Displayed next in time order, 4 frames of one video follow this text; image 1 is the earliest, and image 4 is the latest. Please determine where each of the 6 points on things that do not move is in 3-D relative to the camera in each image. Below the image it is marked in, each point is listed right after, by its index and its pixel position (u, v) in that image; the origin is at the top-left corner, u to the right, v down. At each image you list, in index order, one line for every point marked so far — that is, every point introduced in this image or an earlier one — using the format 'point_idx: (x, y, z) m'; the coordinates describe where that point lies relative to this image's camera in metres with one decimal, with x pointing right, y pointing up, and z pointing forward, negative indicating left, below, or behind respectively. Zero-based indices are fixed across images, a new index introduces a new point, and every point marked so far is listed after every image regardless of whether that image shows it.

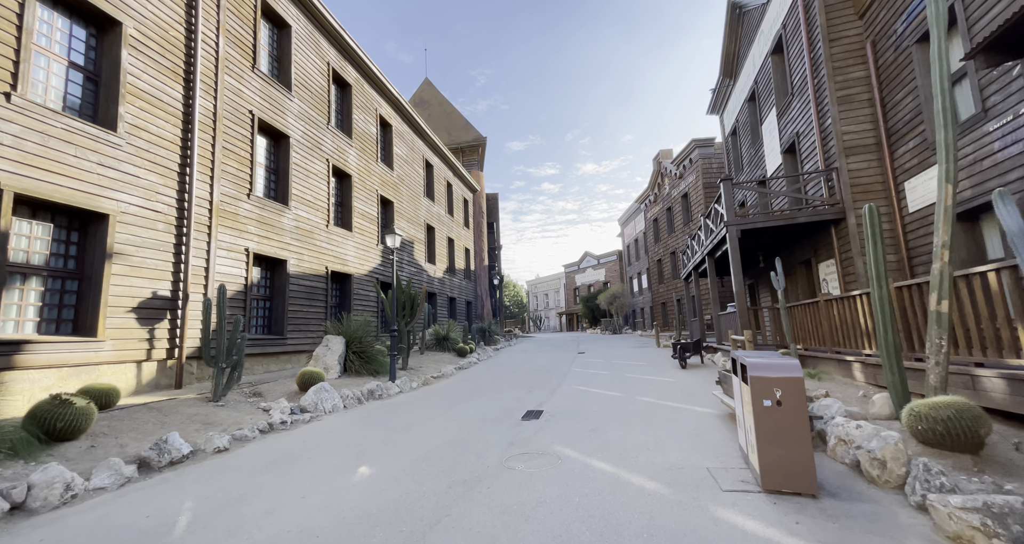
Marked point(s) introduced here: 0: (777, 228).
0: (+5.7, +1.0, +8.9) m
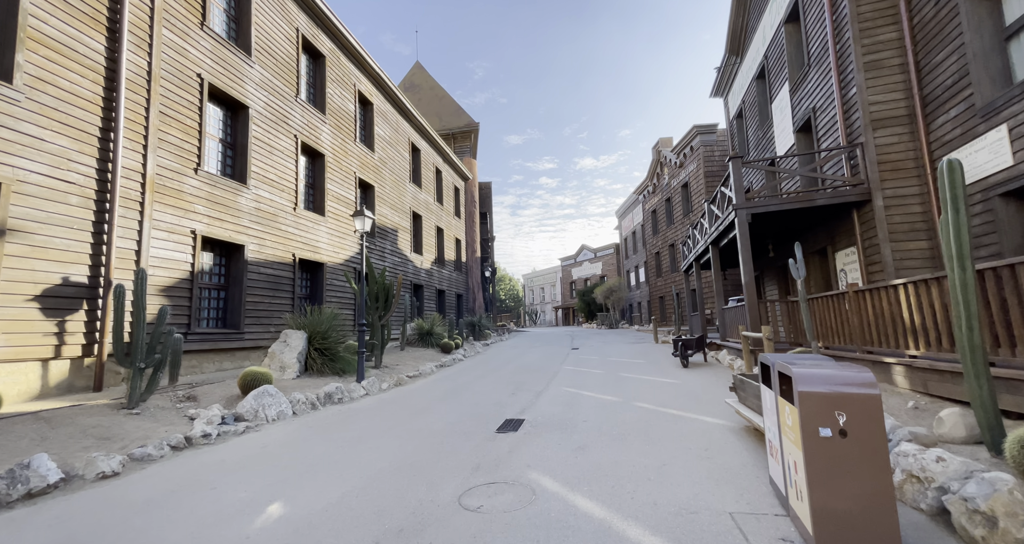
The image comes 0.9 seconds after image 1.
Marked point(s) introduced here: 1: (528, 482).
0: (+5.4, +1.2, +8.0) m
1: (+0.1, -1.6, +3.1) m
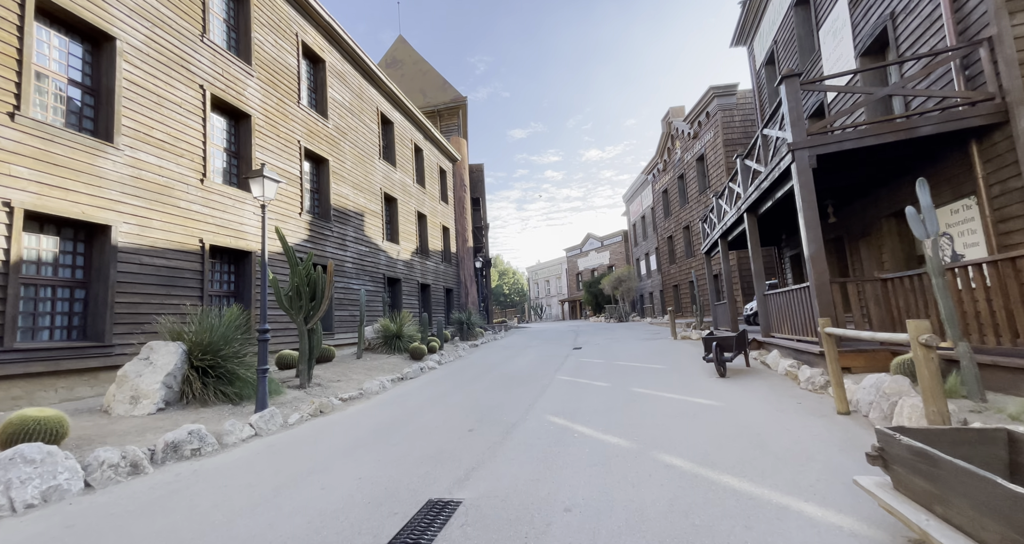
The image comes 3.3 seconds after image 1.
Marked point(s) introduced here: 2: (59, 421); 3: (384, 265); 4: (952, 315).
0: (+4.9, +1.6, +5.6) m
1: (-0.4, -1.4, +0.9) m
2: (-3.9, -1.3, +3.6) m
3: (-4.2, +0.2, +13.5) m
4: (+3.7, -0.3, +3.5) m
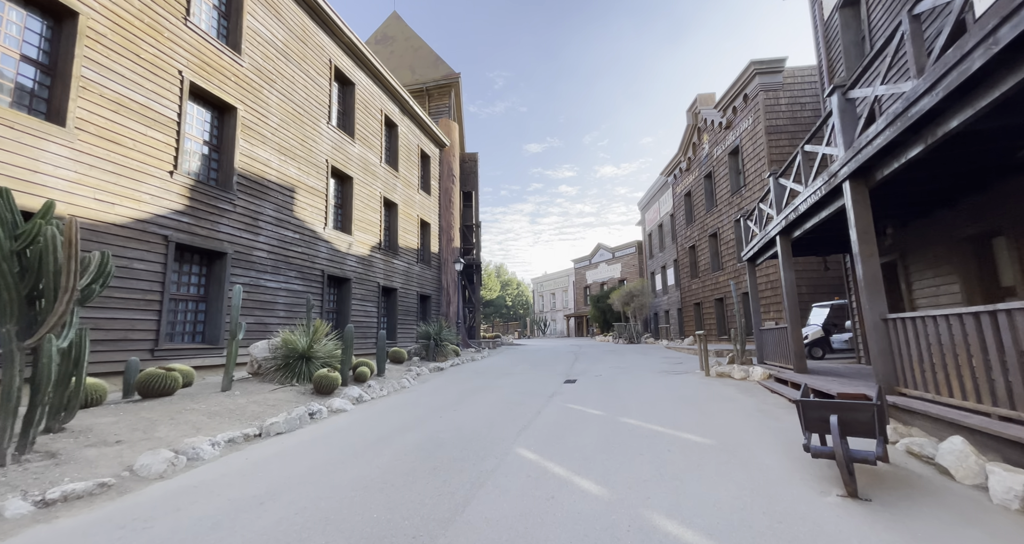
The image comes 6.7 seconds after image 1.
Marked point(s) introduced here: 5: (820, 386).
0: (+4.2, +1.6, +2.3) m
1: (-1.4, -1.0, -2.4) m
2: (-4.8, -0.9, +0.4) m
3: (-4.7, +0.3, +10.4) m
4: (+2.9, -0.2, +0.1) m
5: (+4.3, -1.6, +5.7) m
